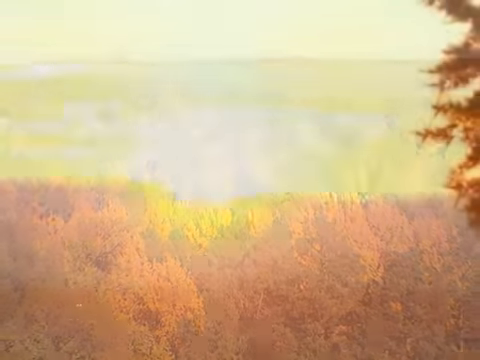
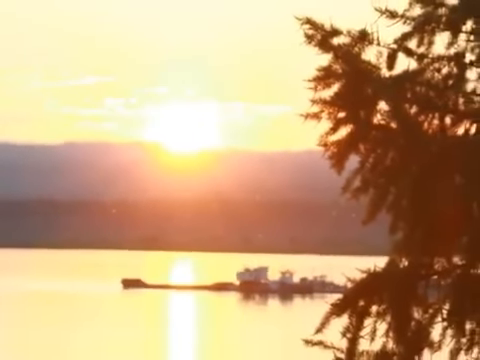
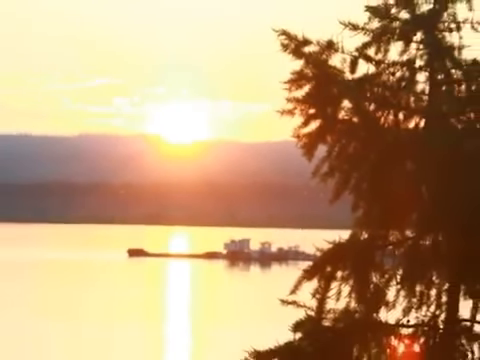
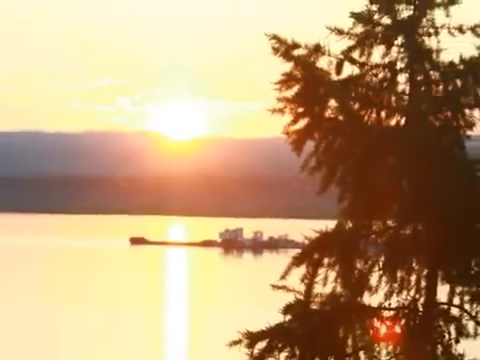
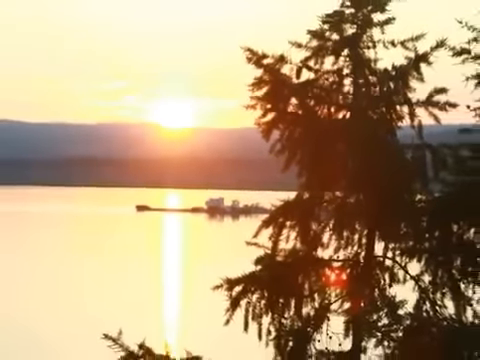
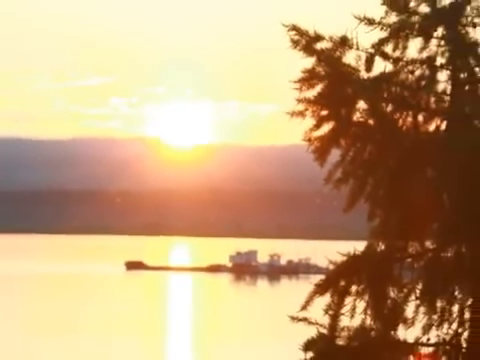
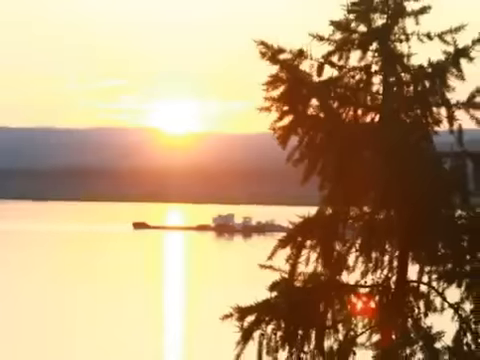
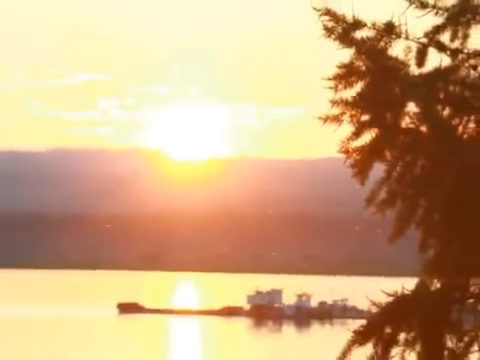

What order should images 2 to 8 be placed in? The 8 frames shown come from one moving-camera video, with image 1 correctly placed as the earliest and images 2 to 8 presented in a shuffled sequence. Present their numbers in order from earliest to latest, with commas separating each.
8, 2, 6, 3, 4, 7, 5
